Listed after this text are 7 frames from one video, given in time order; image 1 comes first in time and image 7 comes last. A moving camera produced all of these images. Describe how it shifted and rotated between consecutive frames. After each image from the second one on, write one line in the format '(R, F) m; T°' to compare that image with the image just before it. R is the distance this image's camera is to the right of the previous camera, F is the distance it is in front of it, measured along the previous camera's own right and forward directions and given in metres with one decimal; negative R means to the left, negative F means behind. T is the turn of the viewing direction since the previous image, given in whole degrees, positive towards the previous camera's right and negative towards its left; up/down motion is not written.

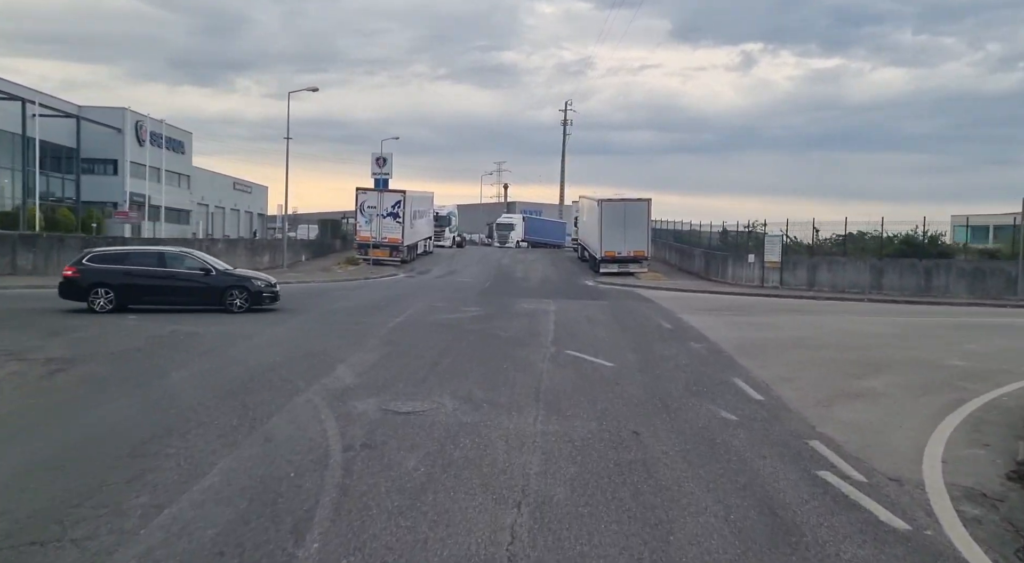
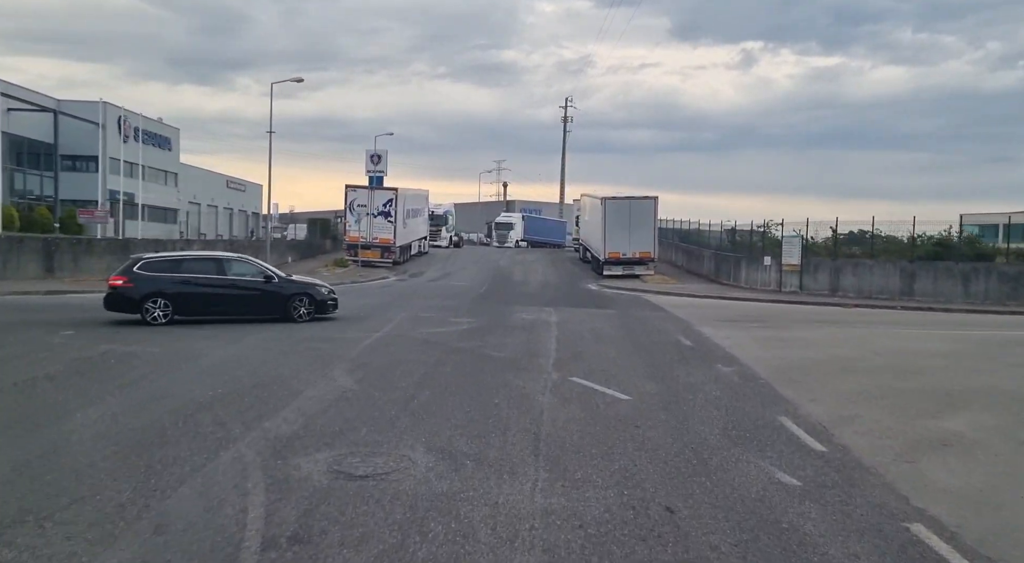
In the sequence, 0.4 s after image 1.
(+0.1, +2.2) m; 0°
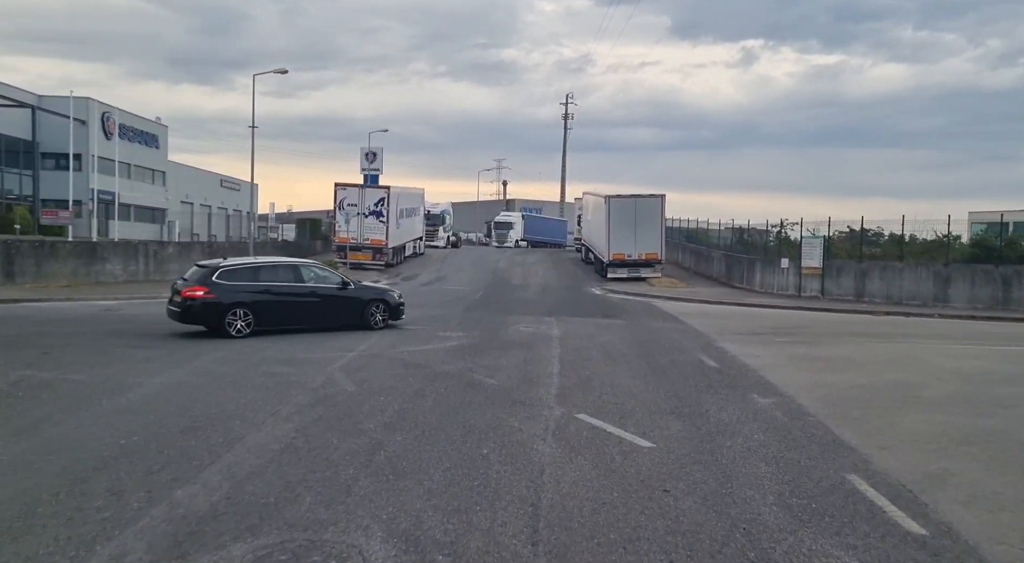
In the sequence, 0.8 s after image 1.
(+0.1, +2.0) m; 0°
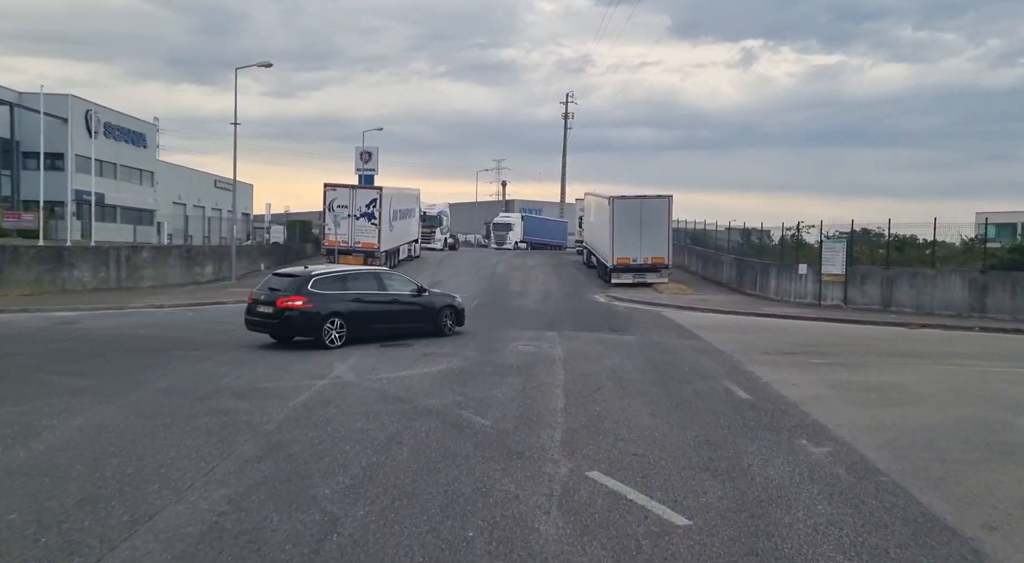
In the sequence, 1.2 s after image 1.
(0.0, +1.8) m; 0°
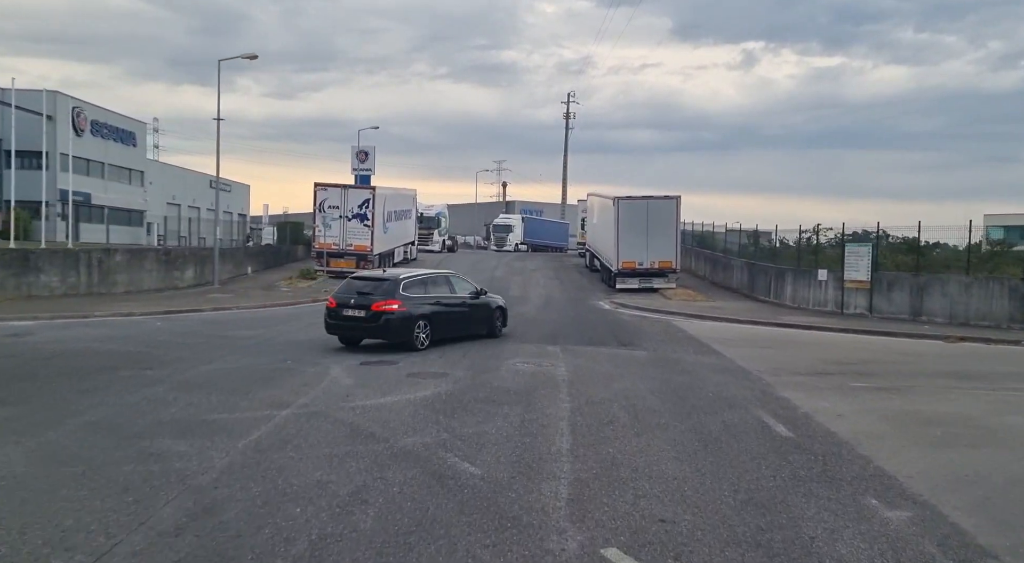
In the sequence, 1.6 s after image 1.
(+0.1, +1.7) m; 0°
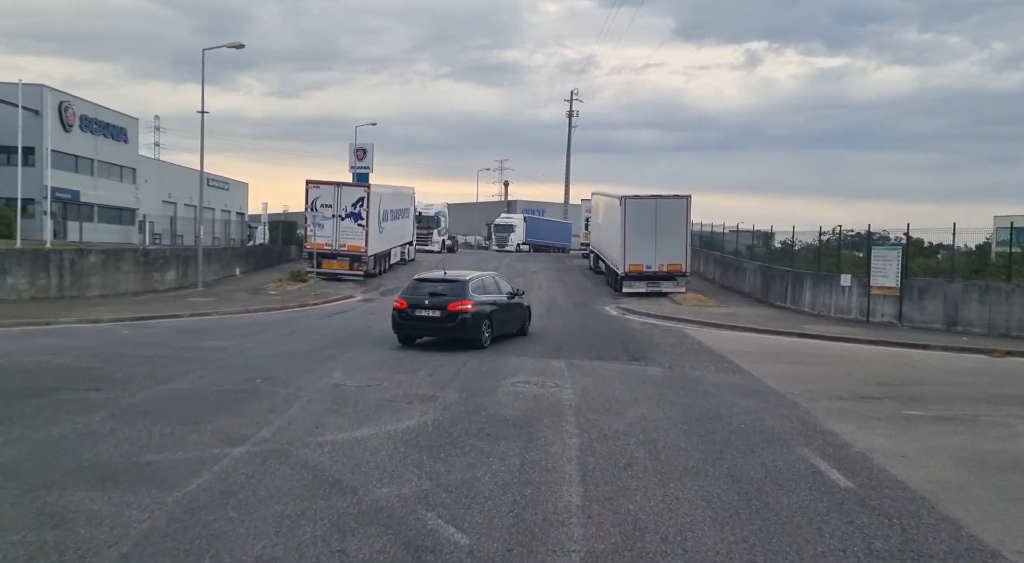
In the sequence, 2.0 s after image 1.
(0.0, +1.5) m; 0°
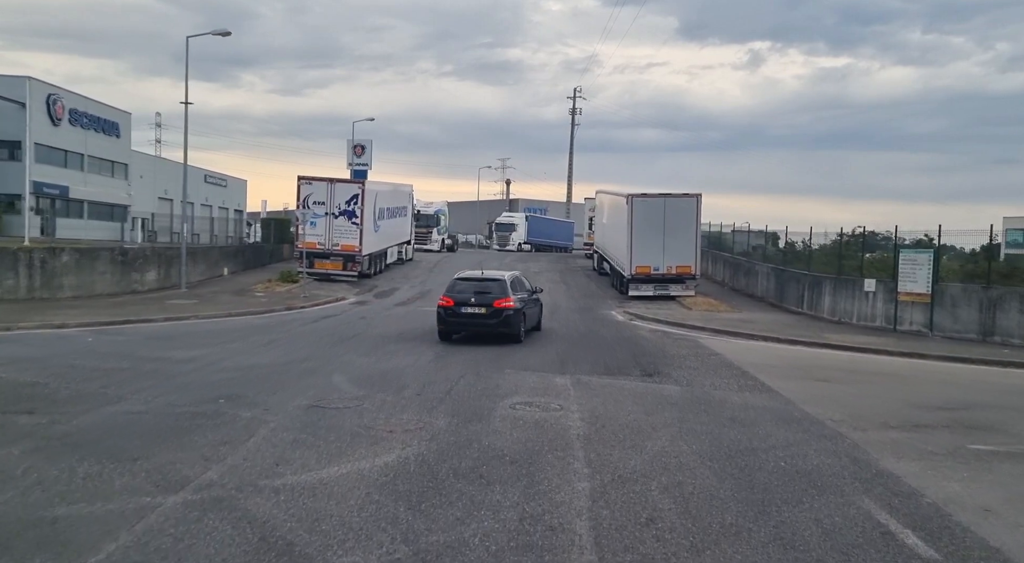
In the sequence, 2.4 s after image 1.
(0.0, +1.4) m; 0°
